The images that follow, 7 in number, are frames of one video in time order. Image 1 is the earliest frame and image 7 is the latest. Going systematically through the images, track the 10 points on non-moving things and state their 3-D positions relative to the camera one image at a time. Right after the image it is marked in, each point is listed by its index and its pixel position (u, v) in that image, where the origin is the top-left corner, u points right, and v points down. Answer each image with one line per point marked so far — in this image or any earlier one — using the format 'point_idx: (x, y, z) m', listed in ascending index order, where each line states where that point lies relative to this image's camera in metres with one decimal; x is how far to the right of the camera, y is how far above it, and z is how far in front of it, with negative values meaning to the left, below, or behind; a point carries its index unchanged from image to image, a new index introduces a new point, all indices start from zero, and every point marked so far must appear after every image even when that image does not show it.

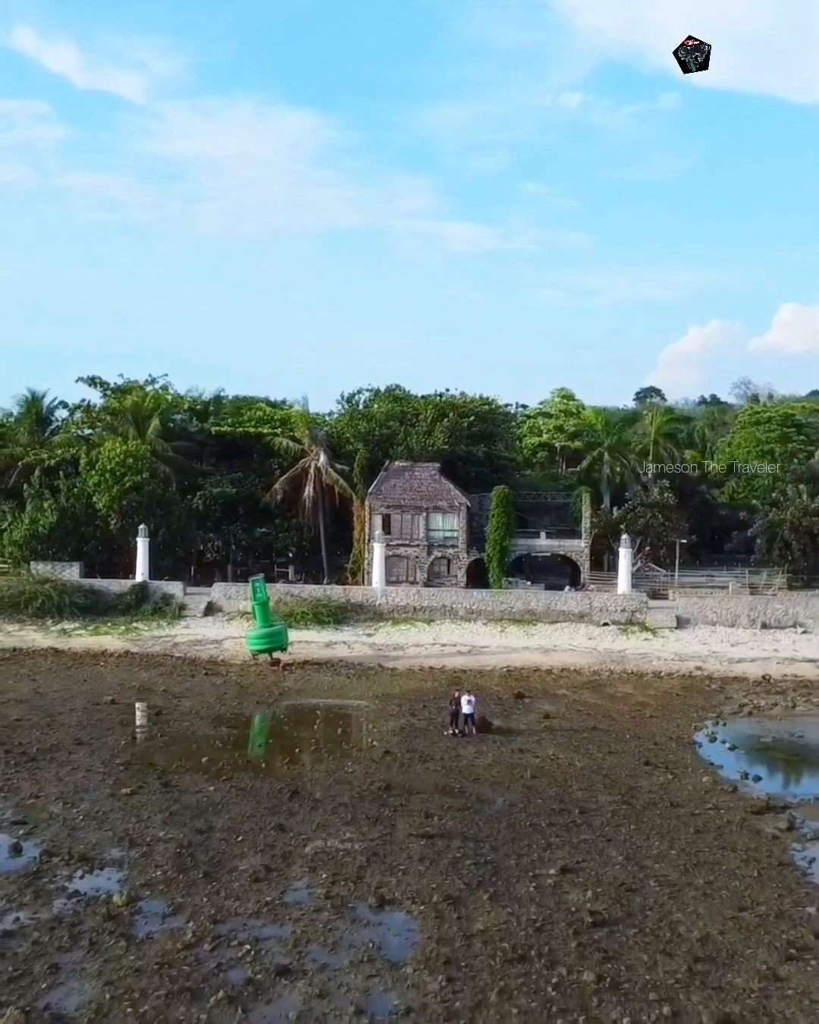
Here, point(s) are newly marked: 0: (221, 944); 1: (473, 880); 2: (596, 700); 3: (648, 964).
0: (-1.7, -4.0, +9.0) m
1: (+0.7, -4.0, +10.4) m
2: (+3.7, -3.7, +19.2) m
3: (+2.1, -4.0, +8.6) m
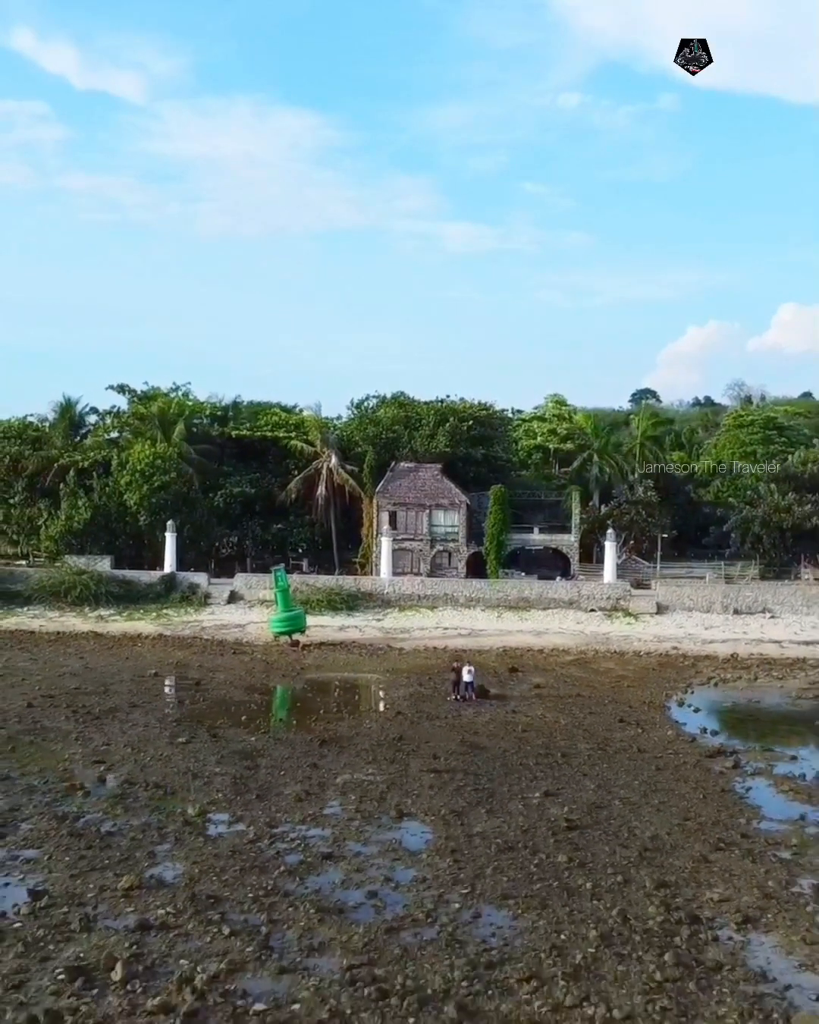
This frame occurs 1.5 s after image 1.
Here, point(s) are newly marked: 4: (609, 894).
0: (-1.6, -3.9, +11.5) m
1: (+0.9, -3.9, +12.9) m
2: (+3.9, -3.6, +21.7) m
3: (+2.3, -3.9, +11.1) m
4: (+2.1, -4.0, +10.0) m
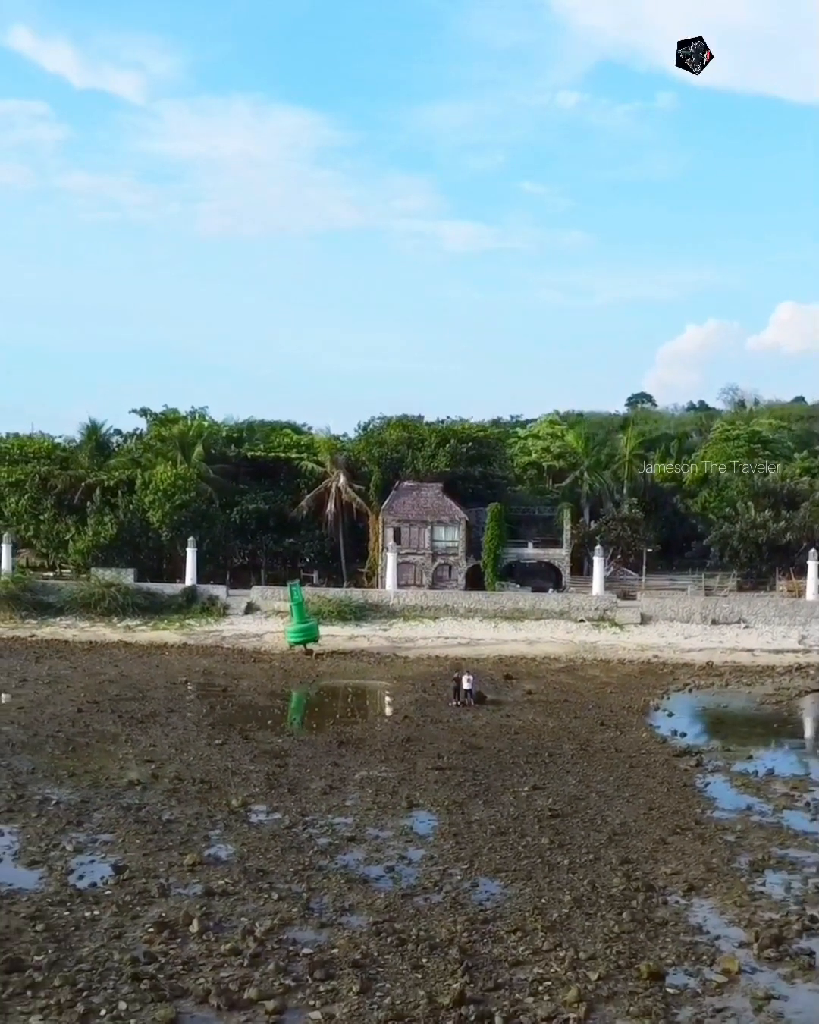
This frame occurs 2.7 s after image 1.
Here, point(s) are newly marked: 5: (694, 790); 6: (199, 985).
0: (-1.4, -4.5, +13.8) m
1: (+1.0, -4.4, +15.2) m
2: (+4.0, -4.2, +24.0) m
3: (+2.4, -4.5, +13.5) m
4: (+2.2, -4.6, +12.3) m
5: (+4.6, -4.5, +15.6) m
6: (-2.0, -4.6, +9.4) m
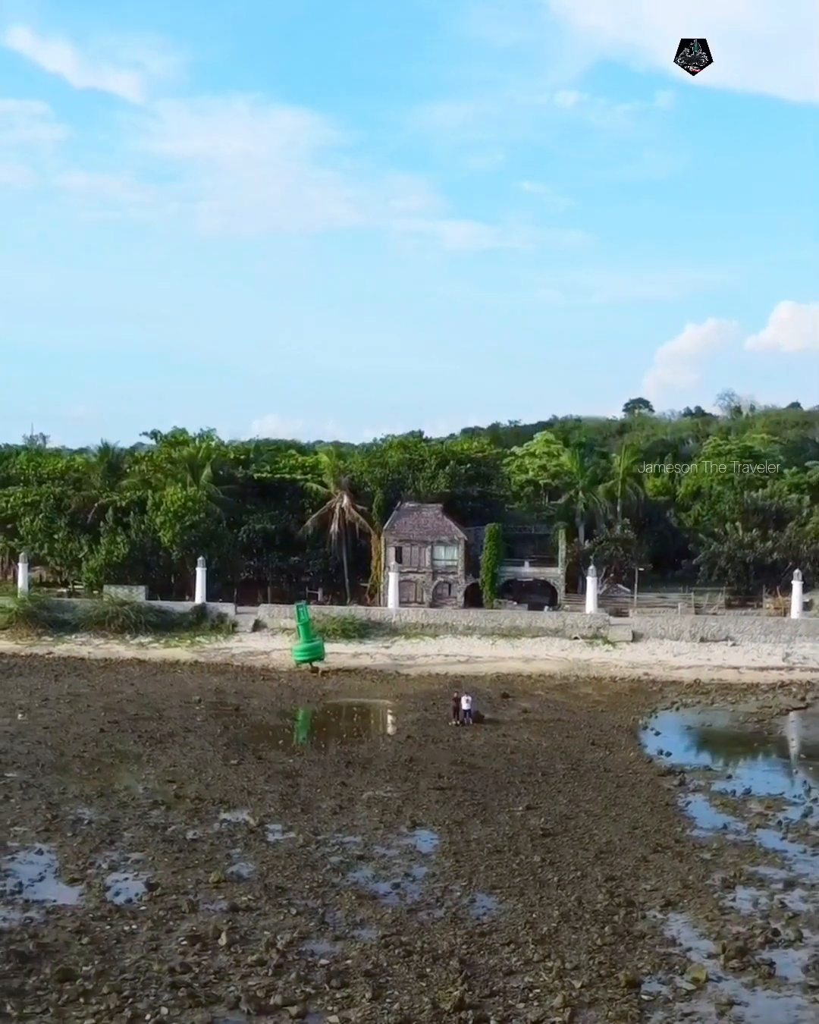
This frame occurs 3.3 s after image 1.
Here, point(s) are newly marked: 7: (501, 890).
0: (-1.4, -5.2, +15.1) m
1: (+1.0, -5.2, +16.5) m
2: (+4.0, -4.9, +25.3) m
3: (+2.5, -5.2, +14.7) m
4: (+2.3, -5.3, +13.6) m
5: (+4.7, -5.2, +16.8) m
6: (-2.0, -5.3, +10.7) m
7: (+1.3, -5.3, +13.4) m
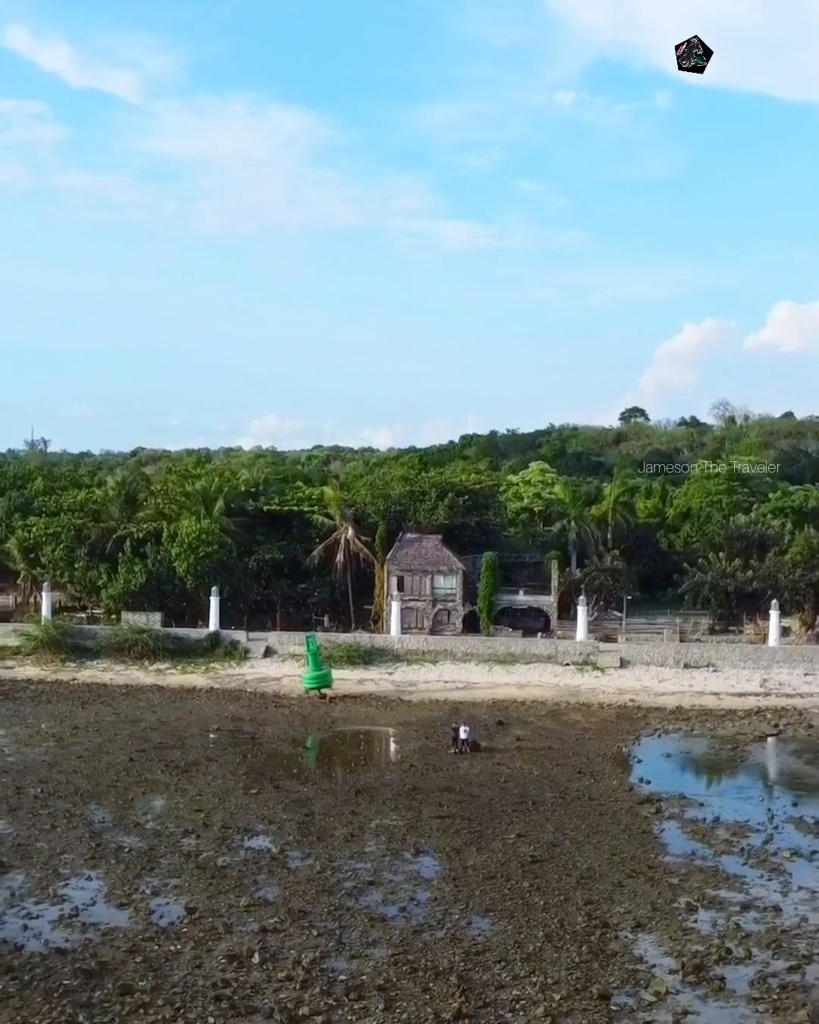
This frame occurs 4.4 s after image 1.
0: (-1.3, -6.4, +17.1) m
1: (+1.1, -6.3, +18.6) m
2: (+4.1, -6.1, +27.3) m
3: (+2.6, -6.4, +16.8) m
4: (+2.3, -6.4, +15.6) m
5: (+4.7, -6.4, +18.9) m
6: (-1.9, -6.5, +12.7) m
7: (+1.4, -6.4, +15.5) m
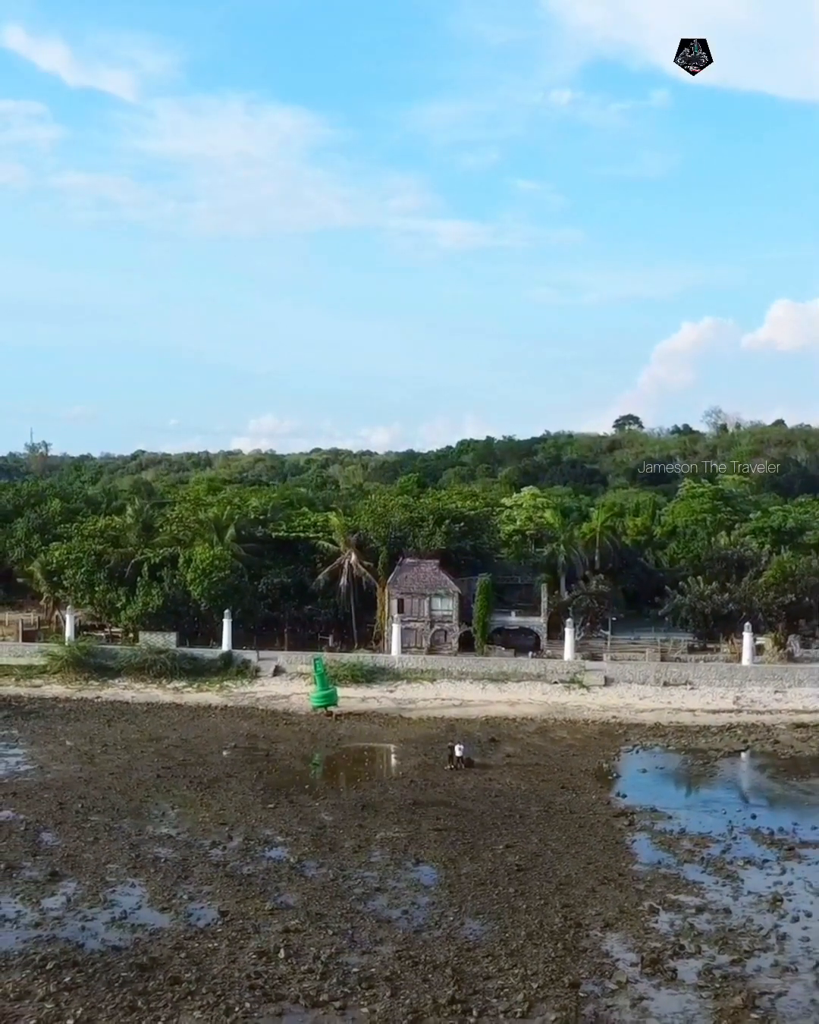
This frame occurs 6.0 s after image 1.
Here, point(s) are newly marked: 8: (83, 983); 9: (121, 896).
0: (-1.3, -7.5, +19.6) m
1: (+1.1, -7.4, +21.1) m
2: (+4.1, -7.2, +29.9) m
3: (+2.6, -7.5, +19.3) m
4: (+2.4, -7.5, +18.2) m
5: (+4.8, -7.5, +21.4) m
6: (-1.9, -7.6, +15.2) m
7: (+1.4, -7.5, +18.0) m
8: (-5.3, -7.6, +15.4) m
9: (-5.6, -7.5, +18.8) m
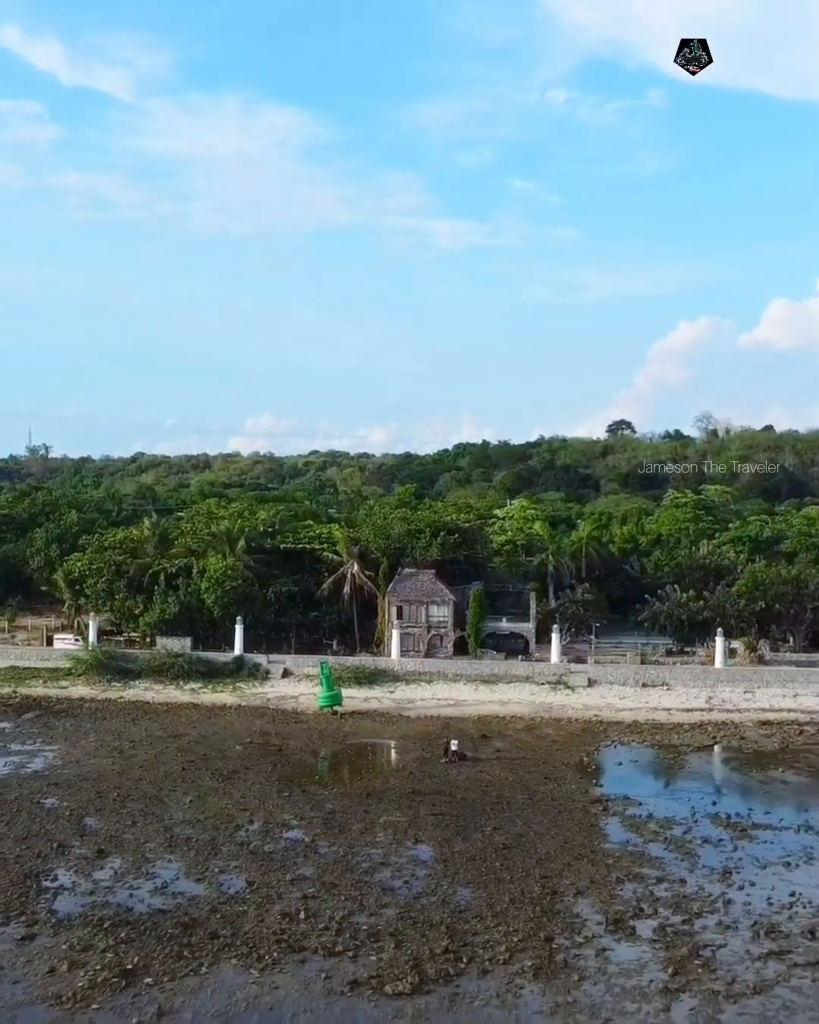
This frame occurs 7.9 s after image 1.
0: (-1.3, -8.0, +22.6) m
1: (+1.1, -8.0, +24.1) m
2: (+4.1, -7.7, +32.9) m
3: (+2.6, -8.1, +22.3) m
4: (+2.4, -8.1, +21.2) m
5: (+4.8, -8.0, +24.4) m
6: (-1.8, -8.2, +18.2) m
7: (+1.4, -8.1, +21.0) m
8: (-5.2, -8.2, +18.4) m
9: (-5.6, -8.1, +21.7) m
